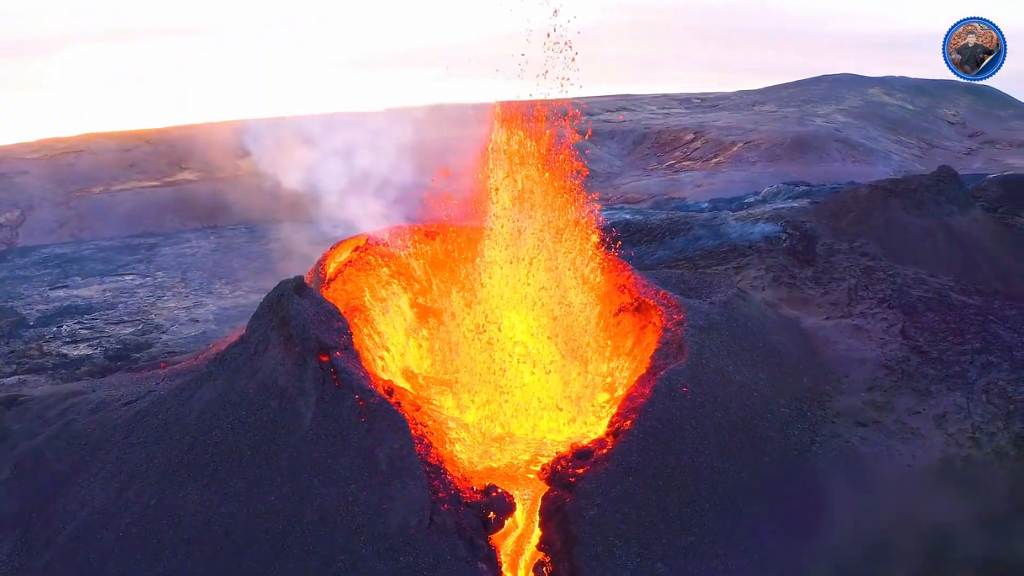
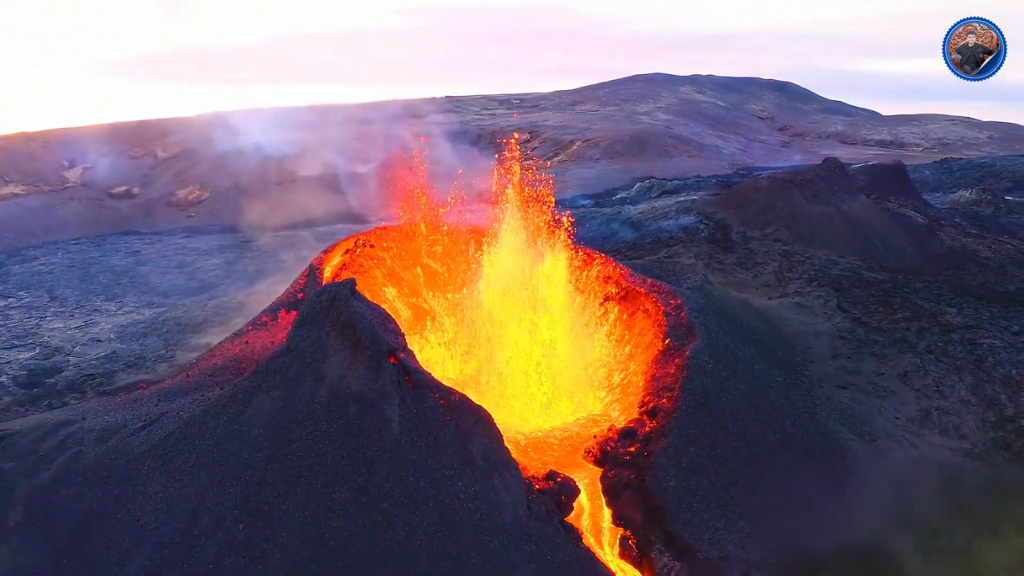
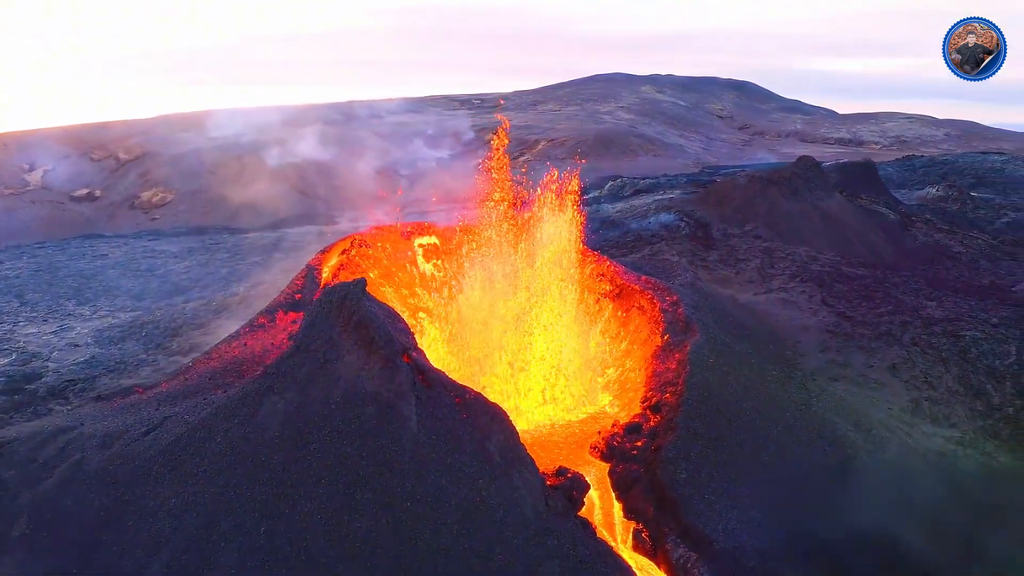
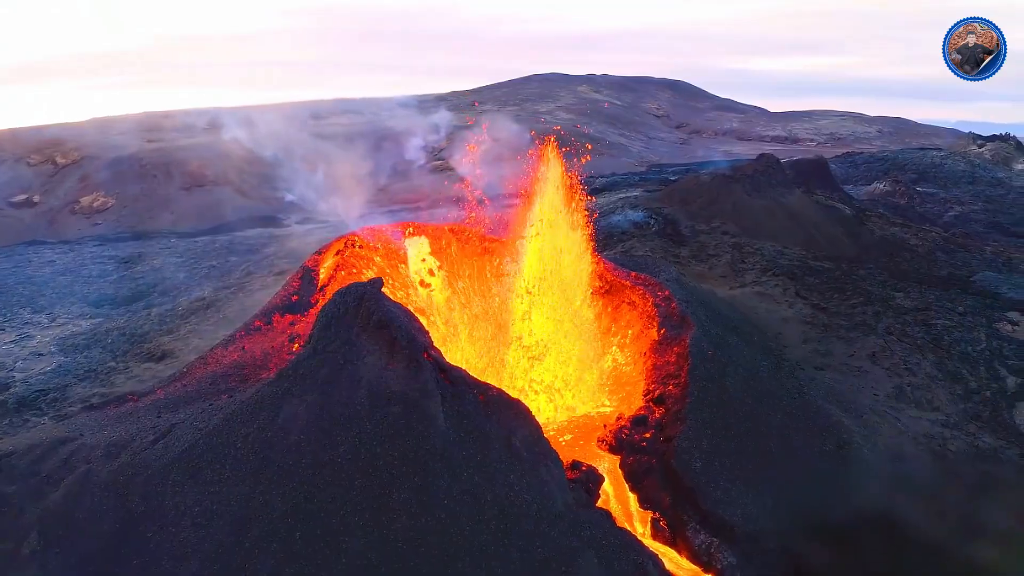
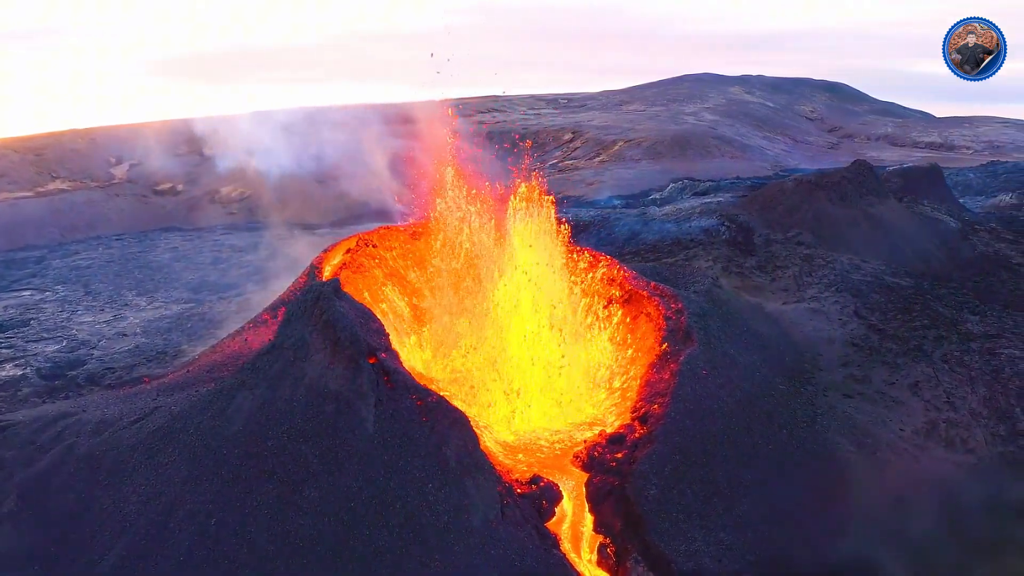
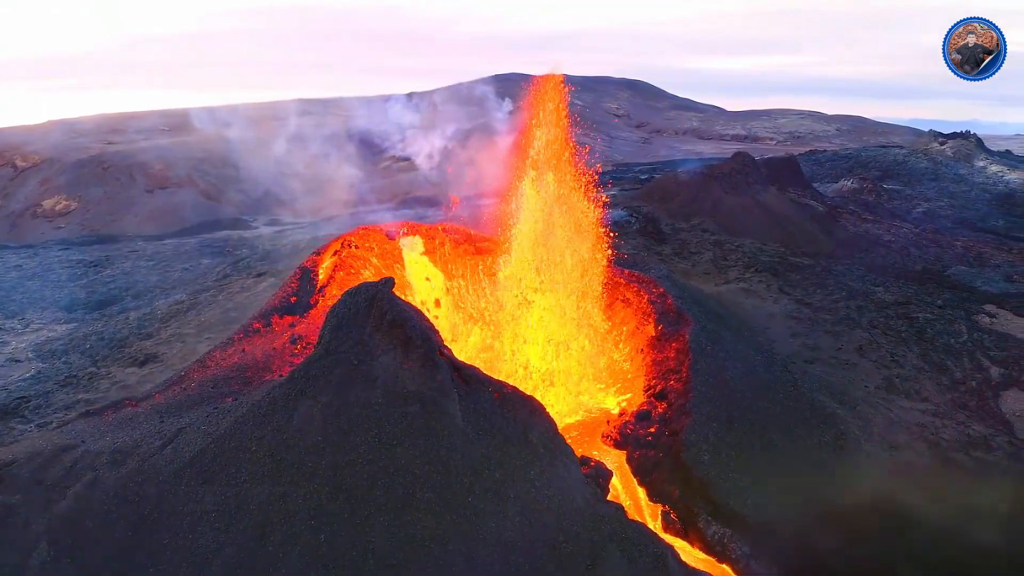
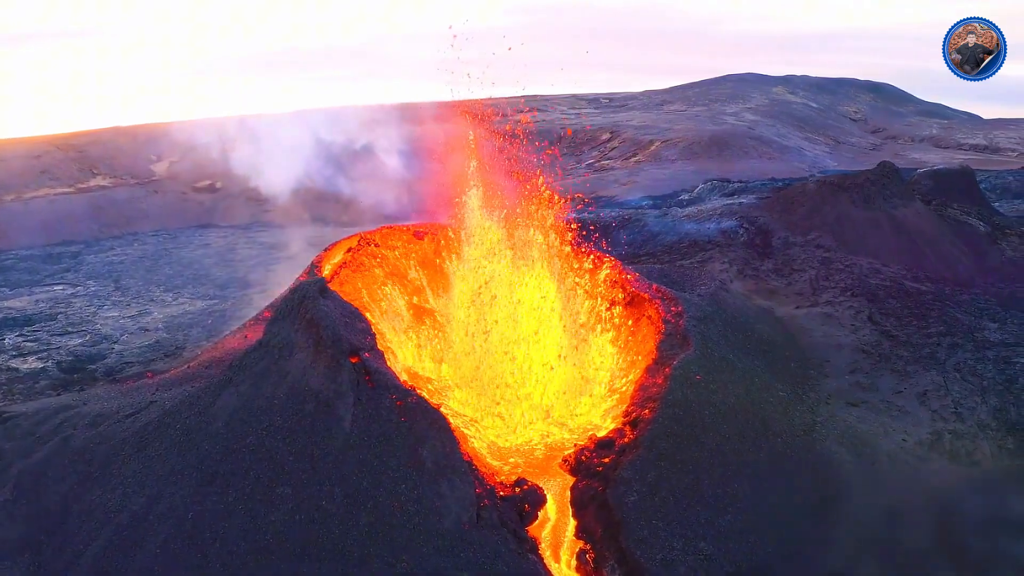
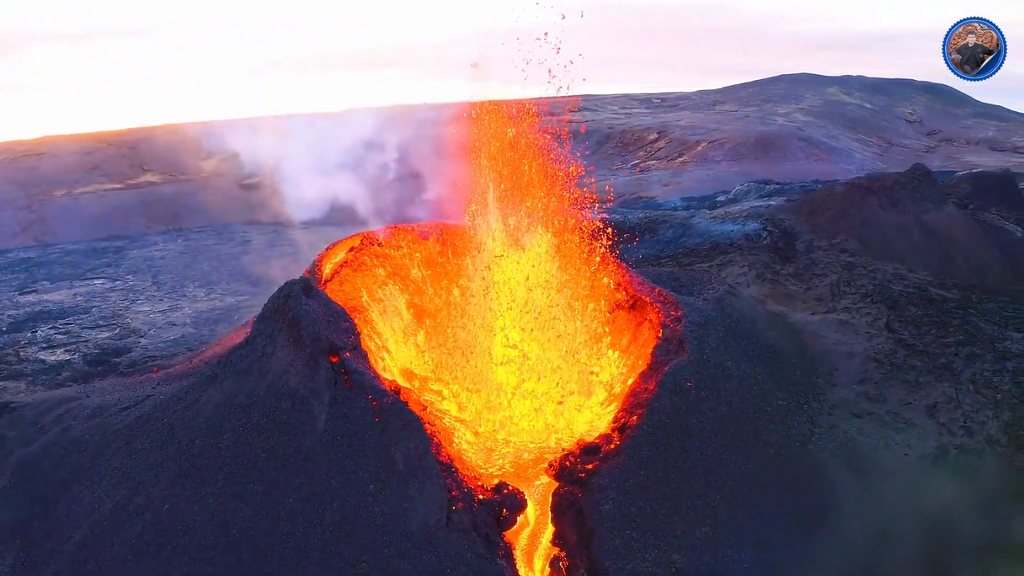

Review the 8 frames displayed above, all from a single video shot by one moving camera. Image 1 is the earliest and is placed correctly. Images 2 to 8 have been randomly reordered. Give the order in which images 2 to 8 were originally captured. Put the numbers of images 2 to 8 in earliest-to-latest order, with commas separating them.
8, 7, 5, 2, 3, 4, 6
